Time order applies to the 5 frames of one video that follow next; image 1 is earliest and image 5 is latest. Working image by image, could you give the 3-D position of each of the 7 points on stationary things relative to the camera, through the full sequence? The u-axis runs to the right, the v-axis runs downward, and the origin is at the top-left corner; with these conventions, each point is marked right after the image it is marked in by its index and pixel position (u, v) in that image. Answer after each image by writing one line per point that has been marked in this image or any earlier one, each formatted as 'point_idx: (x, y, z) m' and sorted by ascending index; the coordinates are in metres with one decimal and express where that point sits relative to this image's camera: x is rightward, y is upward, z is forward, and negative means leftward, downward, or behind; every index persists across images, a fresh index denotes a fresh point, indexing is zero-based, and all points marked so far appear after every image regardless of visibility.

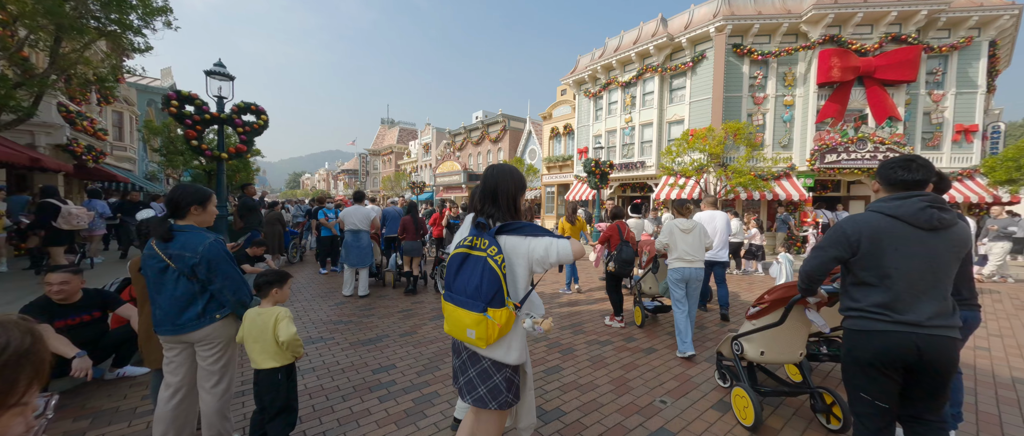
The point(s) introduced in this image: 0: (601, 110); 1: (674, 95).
0: (+4.2, +5.1, +17.2) m
1: (+6.4, +4.9, +14.5) m
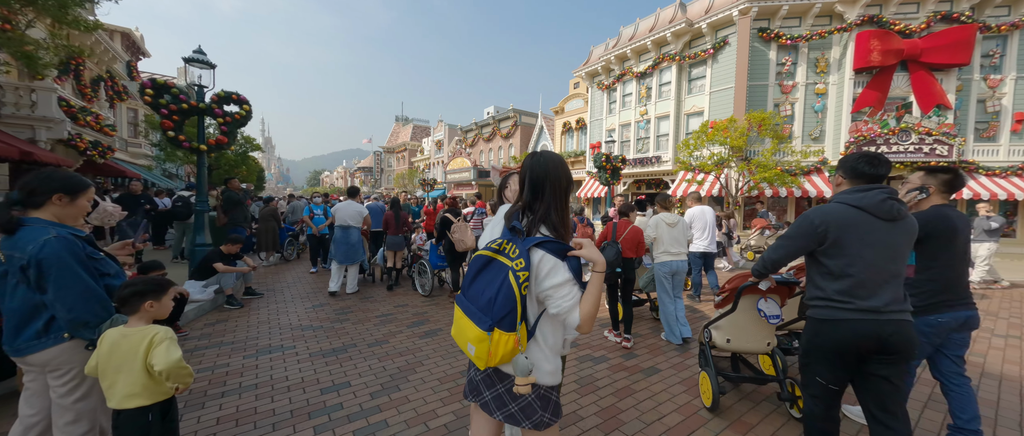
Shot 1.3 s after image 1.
0: (+4.6, +5.2, +16.4) m
1: (+6.7, +4.9, +13.5) m
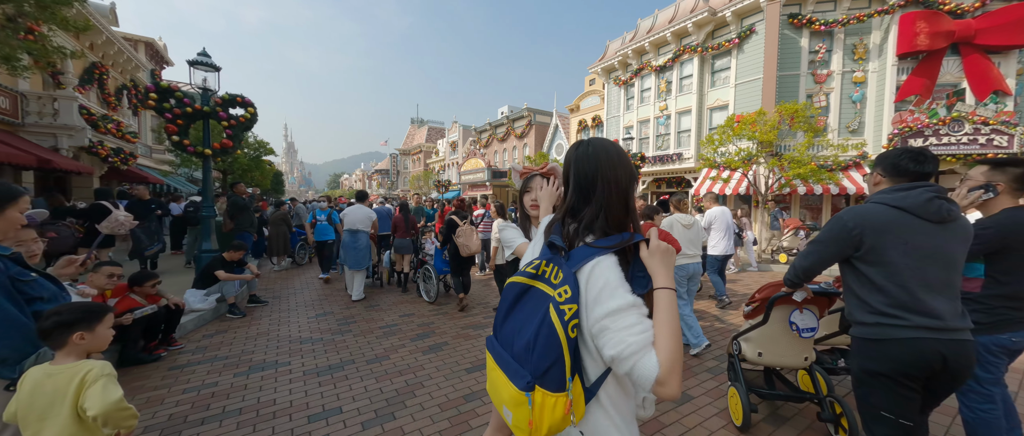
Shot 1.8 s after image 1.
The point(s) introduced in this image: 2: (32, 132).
0: (+5.2, +5.1, +15.7) m
1: (+7.2, +4.9, +12.8) m
2: (-12.8, +2.3, +9.7) m
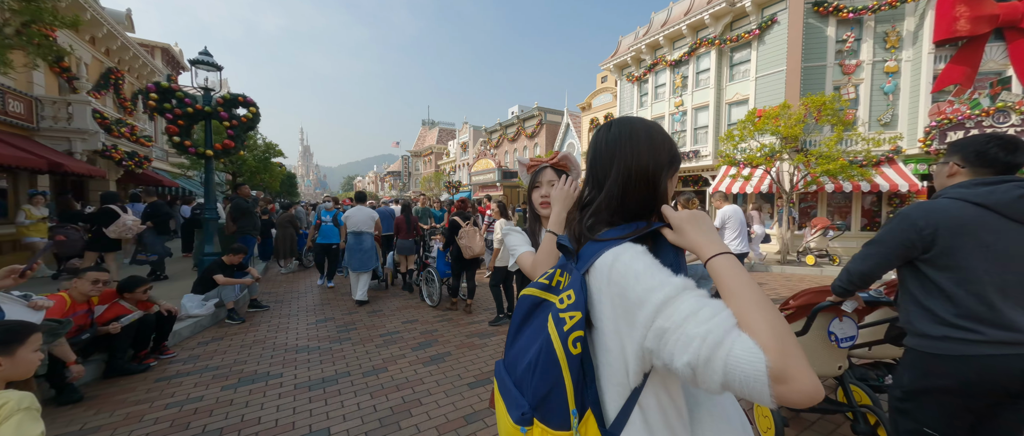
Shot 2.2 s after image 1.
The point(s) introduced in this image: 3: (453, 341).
0: (+5.6, +5.1, +15.3) m
1: (+7.5, +5.0, +12.3) m
2: (-12.5, +2.2, +9.8) m
3: (-0.7, -1.5, +4.5) m
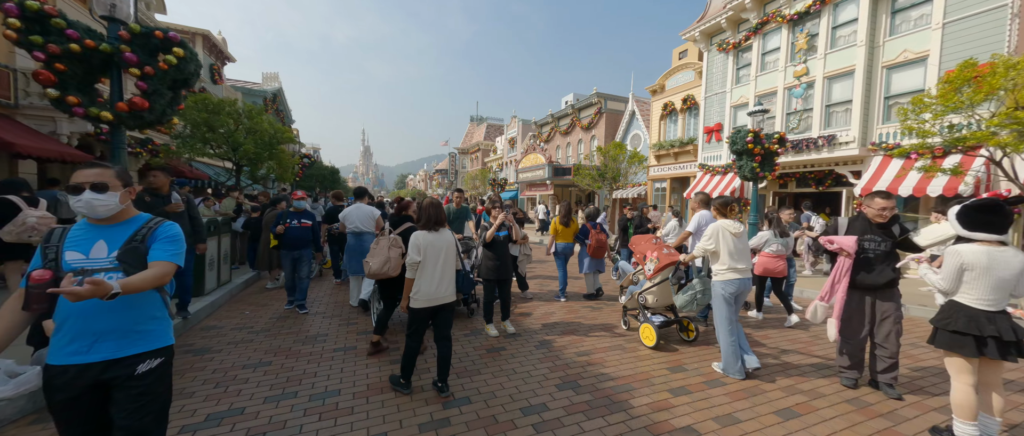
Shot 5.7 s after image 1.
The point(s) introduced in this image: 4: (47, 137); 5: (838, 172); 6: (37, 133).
0: (+7.5, +4.8, +11.6) m
1: (+9.0, +4.6, +8.4) m
2: (-11.3, +2.4, +8.6) m
3: (-0.4, -1.6, +1.7) m
4: (-10.7, +1.8, +8.4) m
5: (+8.5, +1.2, +9.4) m
6: (-10.7, +1.9, +8.3) m
